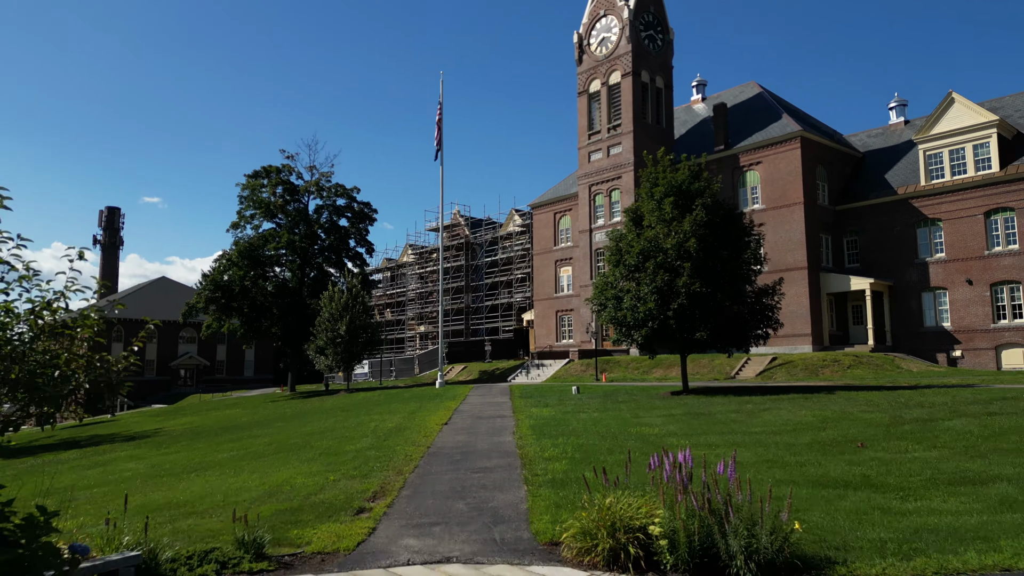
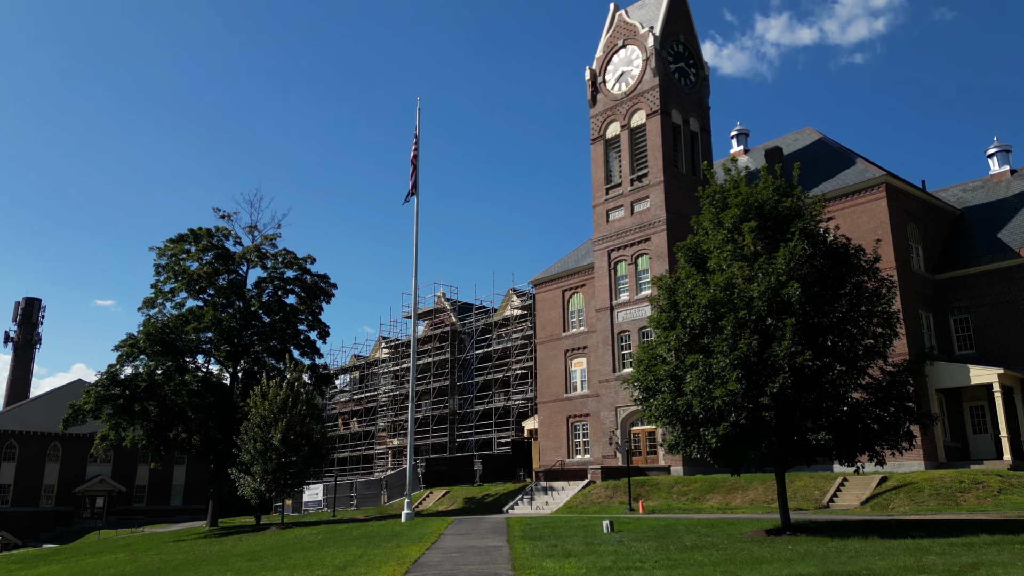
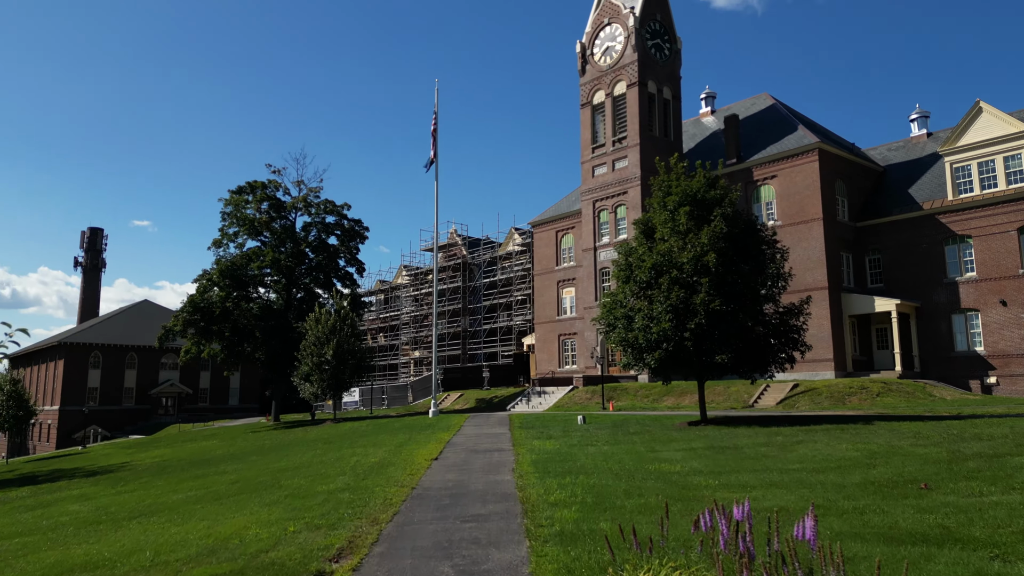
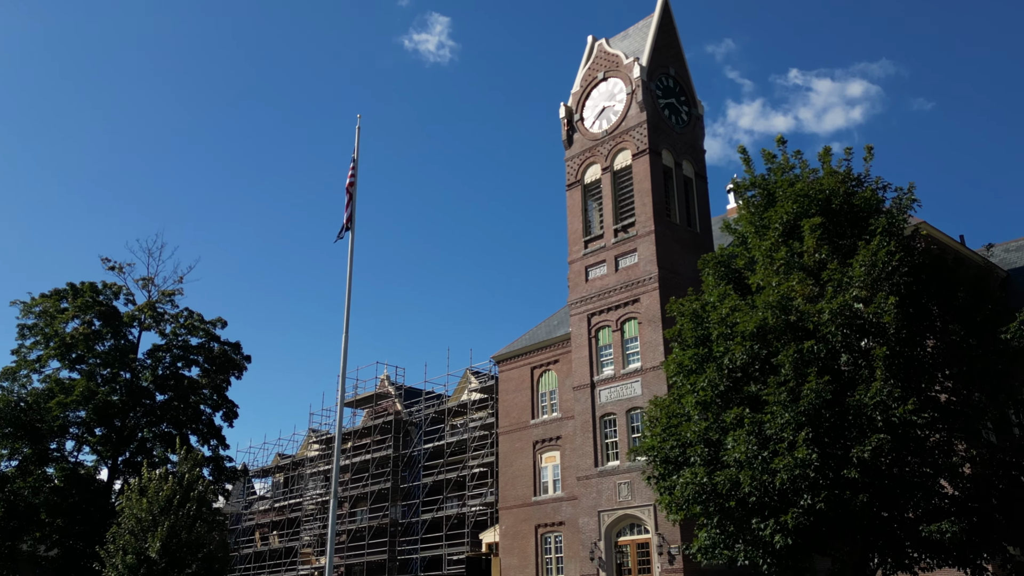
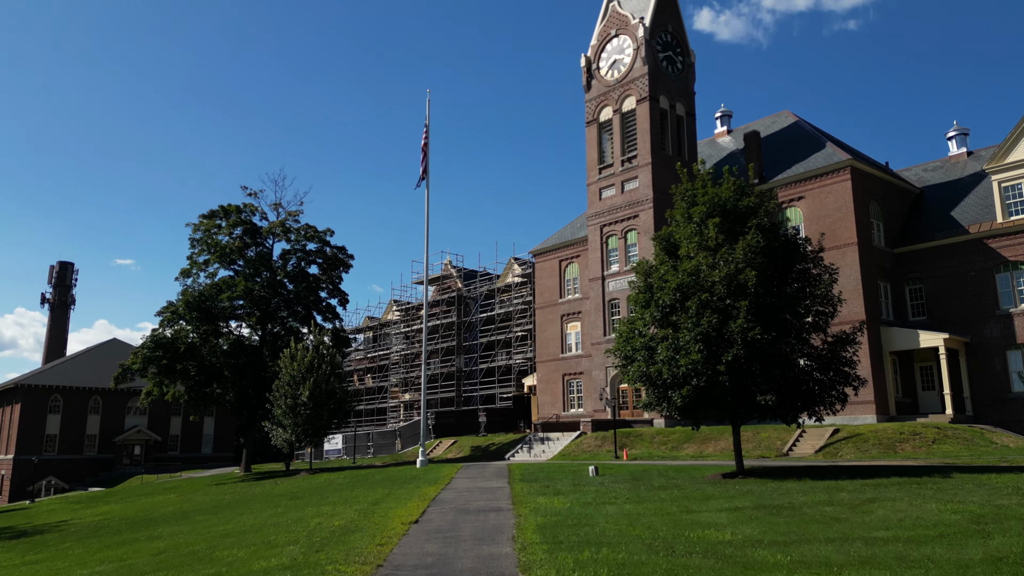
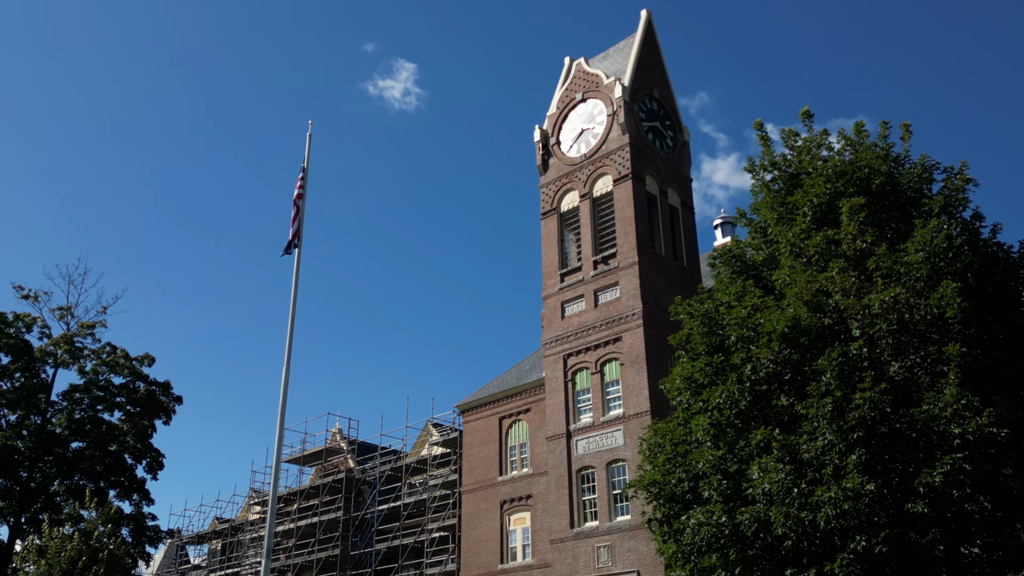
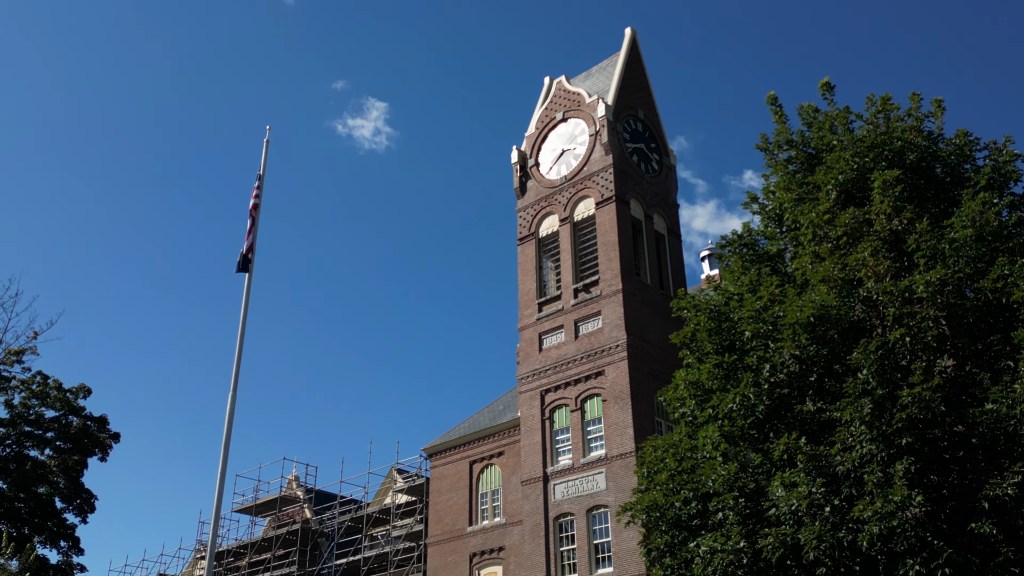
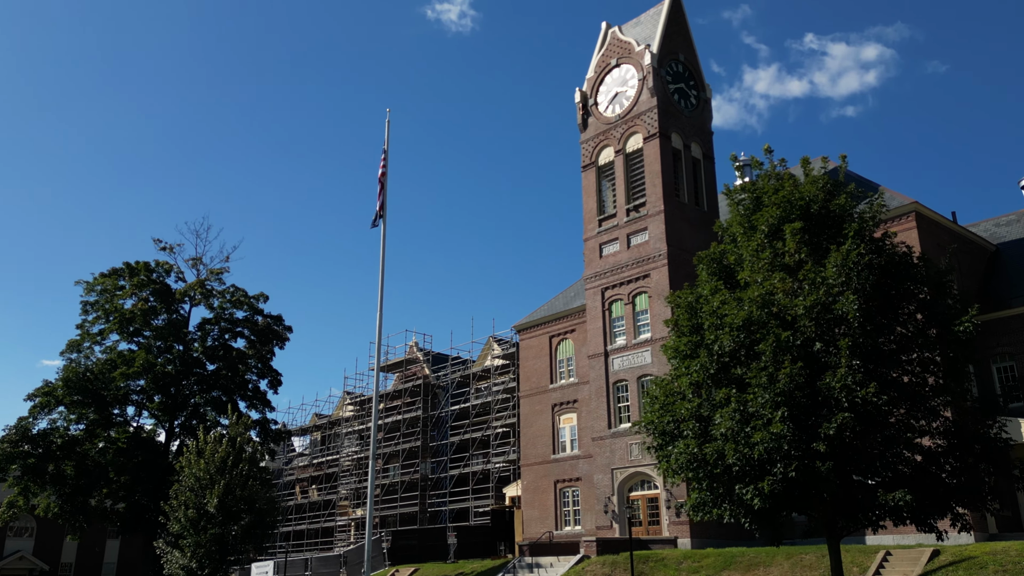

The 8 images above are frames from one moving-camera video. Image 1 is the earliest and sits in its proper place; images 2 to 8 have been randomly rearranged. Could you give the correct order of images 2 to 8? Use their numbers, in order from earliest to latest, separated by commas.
3, 5, 2, 8, 4, 6, 7
